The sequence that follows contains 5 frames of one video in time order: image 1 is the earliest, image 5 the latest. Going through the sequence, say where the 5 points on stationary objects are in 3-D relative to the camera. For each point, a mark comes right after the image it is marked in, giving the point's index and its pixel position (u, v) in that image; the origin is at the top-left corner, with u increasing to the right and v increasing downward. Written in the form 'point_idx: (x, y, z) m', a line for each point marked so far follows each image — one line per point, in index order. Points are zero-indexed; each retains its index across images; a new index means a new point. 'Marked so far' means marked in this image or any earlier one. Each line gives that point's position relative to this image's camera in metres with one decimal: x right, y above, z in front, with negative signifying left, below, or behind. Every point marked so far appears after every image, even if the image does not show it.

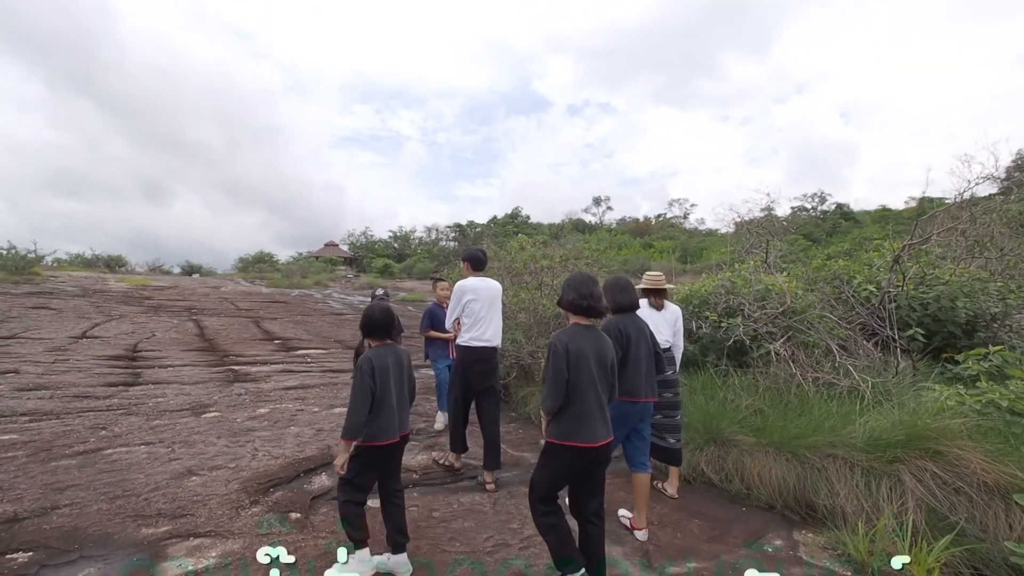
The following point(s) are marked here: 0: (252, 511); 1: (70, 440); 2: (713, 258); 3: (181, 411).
0: (-2.1, -1.8, +3.7) m
1: (-4.7, -1.6, +4.8) m
2: (+3.2, +0.5, +7.3) m
3: (-4.2, -1.6, +5.8) m
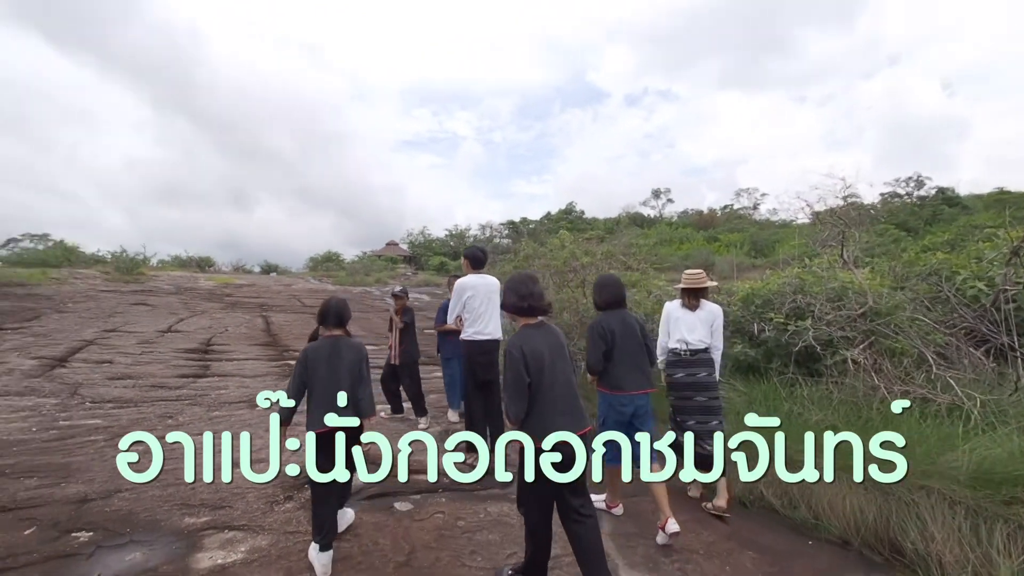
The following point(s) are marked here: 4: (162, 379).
0: (-1.9, -1.8, +3.7) m
1: (-4.3, -1.6, +5.2) m
2: (+3.9, +0.5, +6.5) m
3: (-3.7, -1.6, +6.1) m
4: (-5.4, -1.4, +7.0) m
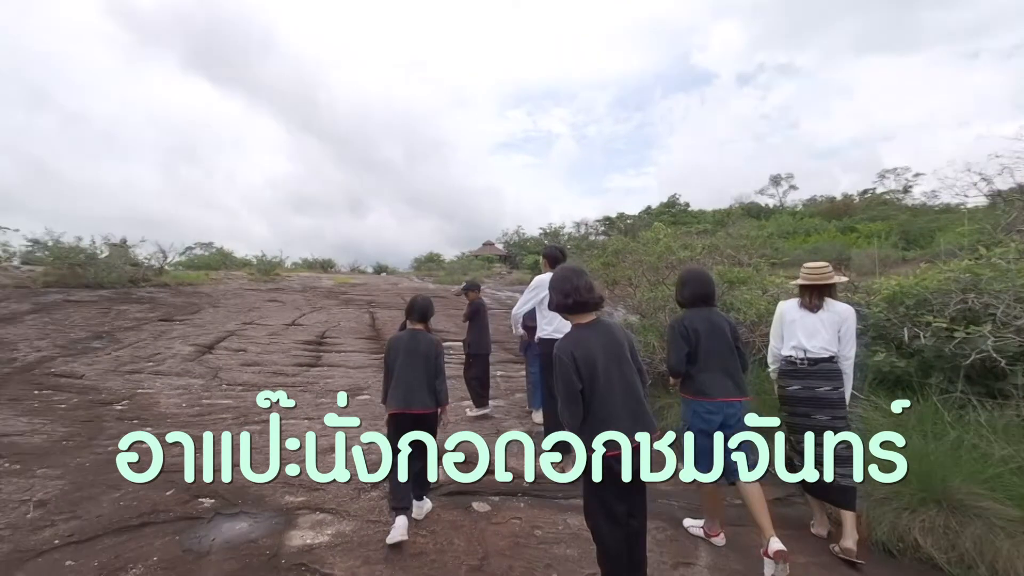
0: (-1.2, -1.7, +3.8) m
1: (-3.2, -1.6, +5.8) m
2: (+5.1, +0.5, +5.3) m
3: (-2.4, -1.5, +6.5) m
4: (-3.9, -1.4, +7.8) m
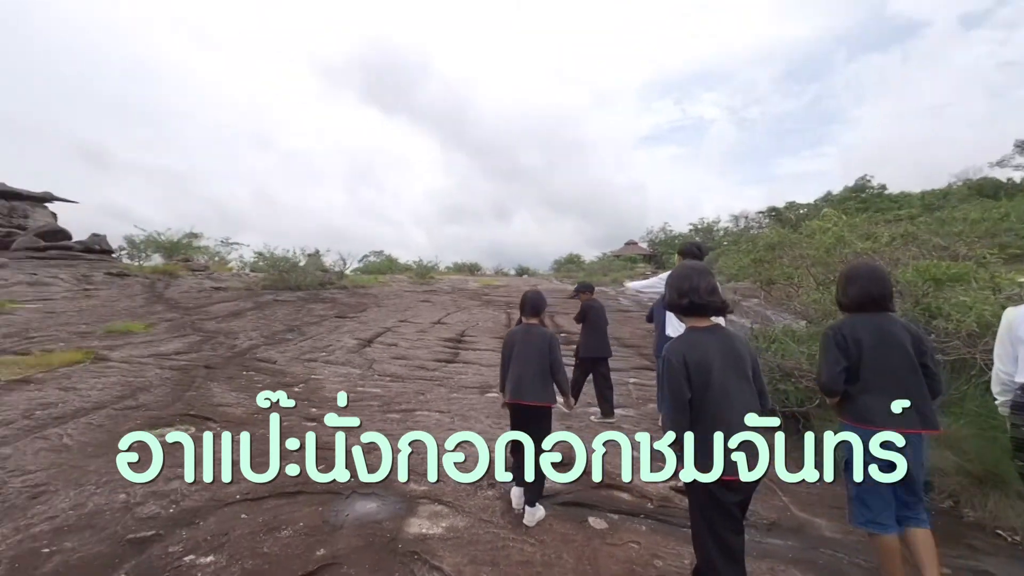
0: (-0.2, -1.7, +3.8) m
1: (-1.5, -1.6, +6.3) m
2: (+6.2, +0.5, +3.4) m
3: (-0.6, -1.5, +6.8) m
4: (-1.6, -1.4, +8.4) m
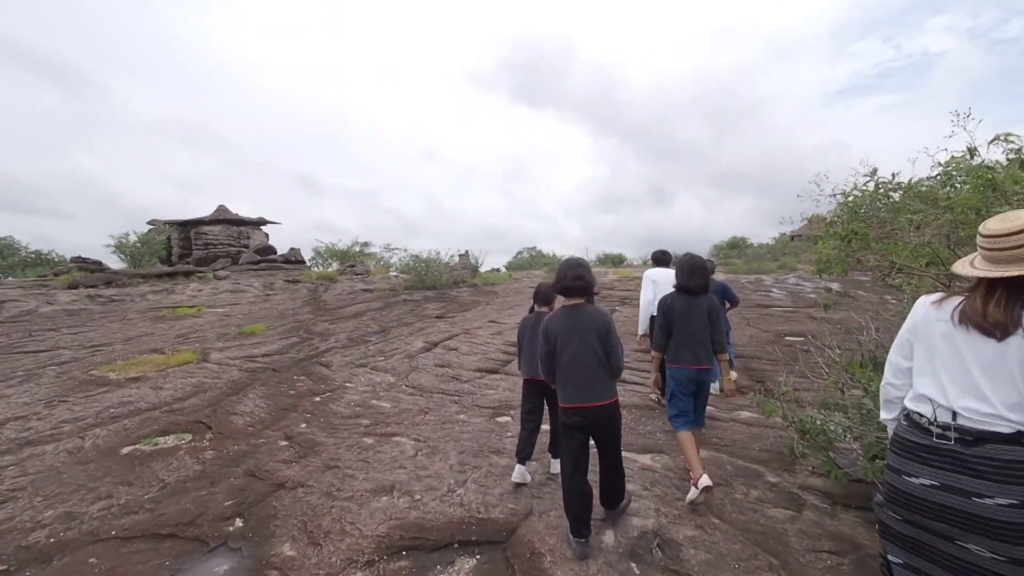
0: (-1.0, -1.8, +2.9) m
1: (-1.4, -1.6, +5.7) m
2: (+4.8, +0.6, +0.2) m
3: (-0.3, -1.6, +5.8) m
4: (-0.8, -1.4, +7.6) m
